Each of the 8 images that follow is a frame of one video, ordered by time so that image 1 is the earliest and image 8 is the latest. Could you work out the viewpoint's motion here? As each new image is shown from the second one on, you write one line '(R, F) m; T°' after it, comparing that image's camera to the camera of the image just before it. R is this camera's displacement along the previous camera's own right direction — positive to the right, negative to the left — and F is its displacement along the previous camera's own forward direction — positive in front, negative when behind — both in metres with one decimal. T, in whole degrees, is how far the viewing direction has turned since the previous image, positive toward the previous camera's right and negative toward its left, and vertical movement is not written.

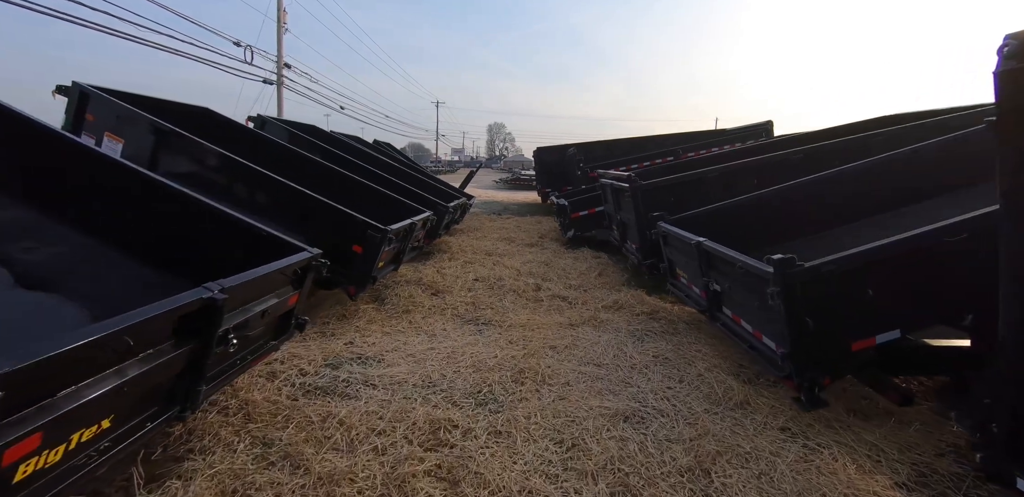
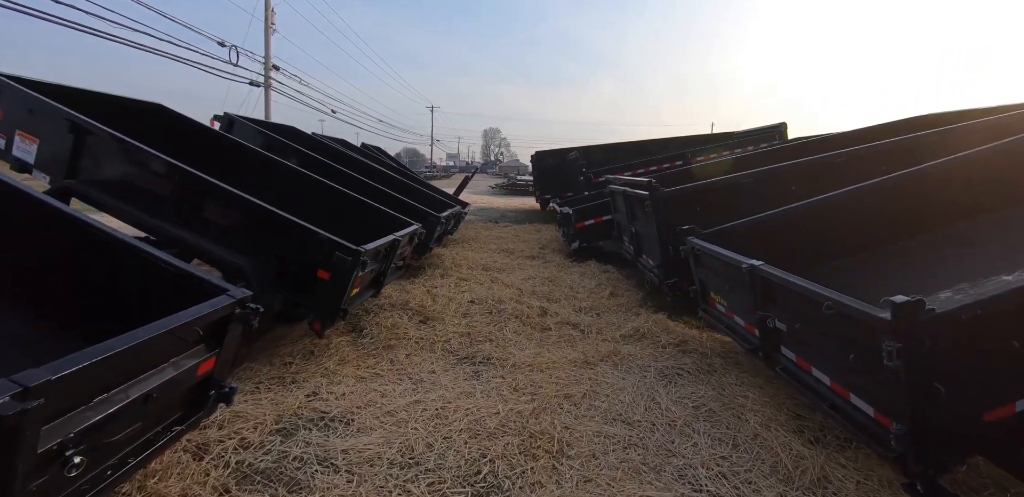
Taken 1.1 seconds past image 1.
(-0.1, +0.6) m; +1°
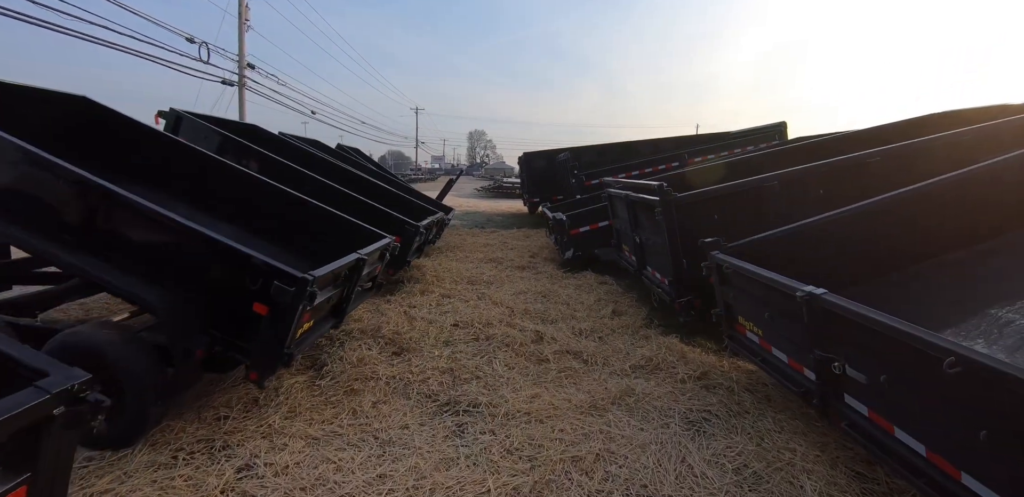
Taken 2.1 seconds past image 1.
(0.0, +0.5) m; +2°
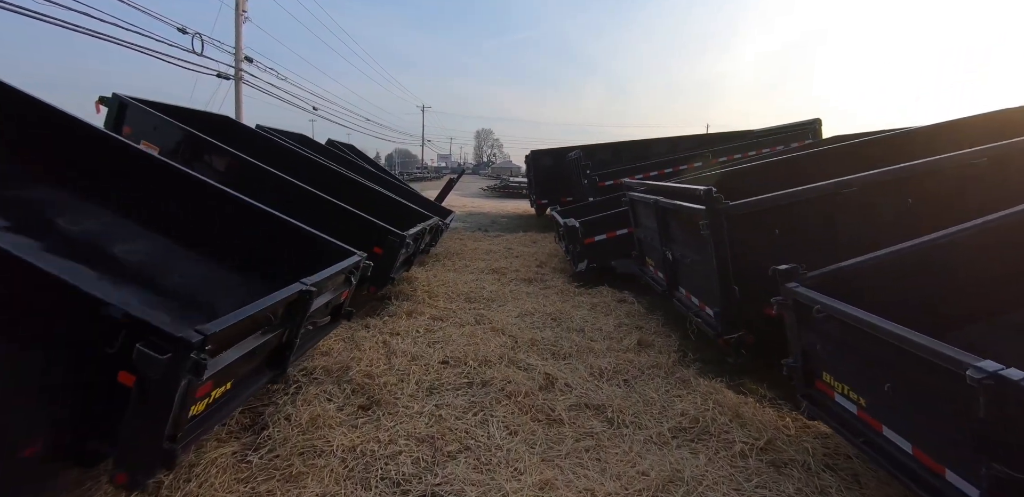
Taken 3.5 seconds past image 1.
(0.0, +0.7) m; -1°
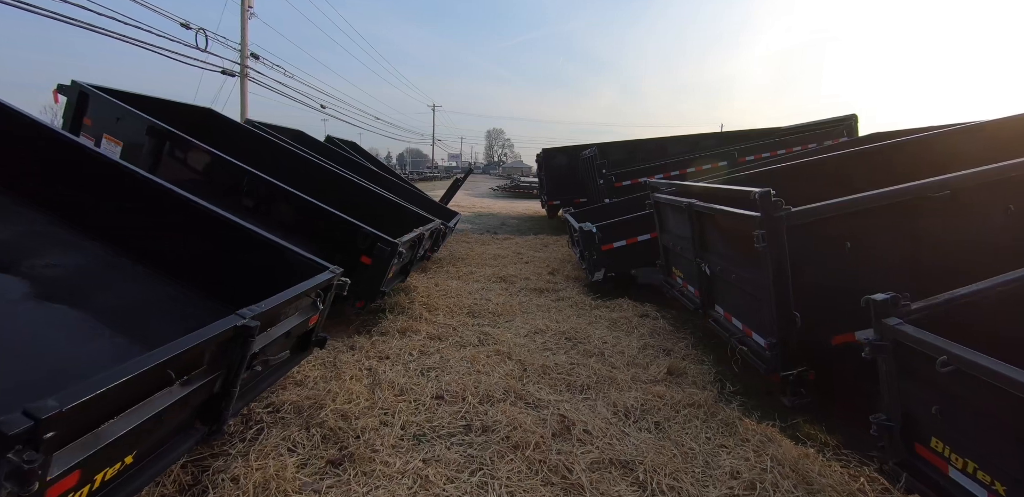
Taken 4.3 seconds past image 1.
(0.0, +0.5) m; -1°
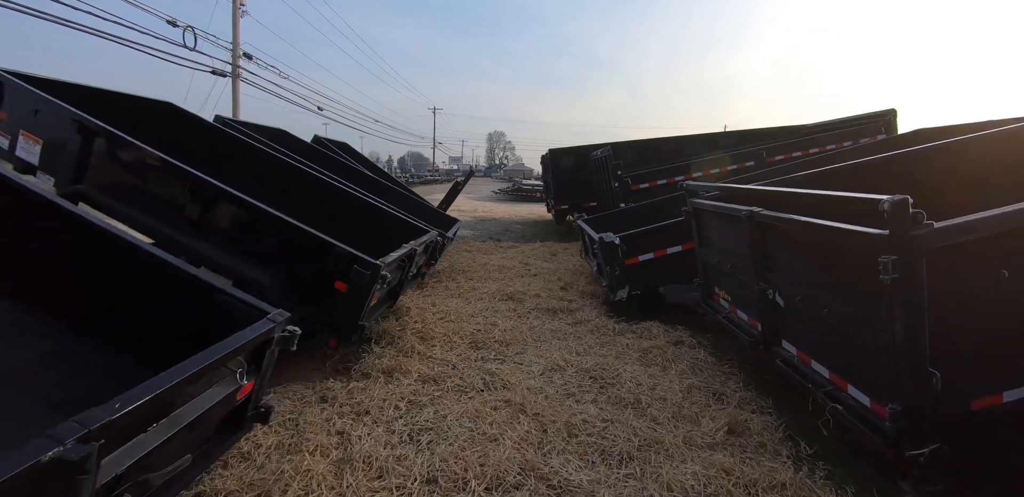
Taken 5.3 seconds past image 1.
(-0.1, +0.6) m; 0°
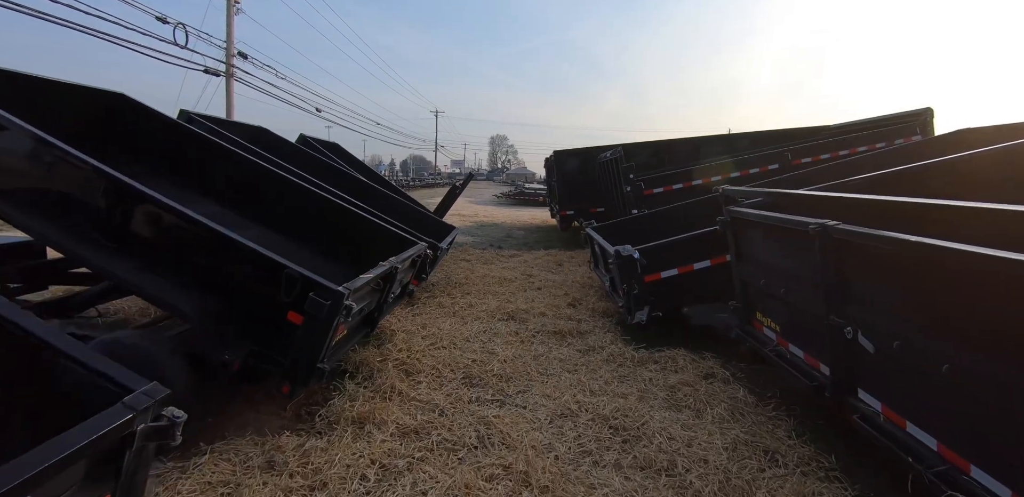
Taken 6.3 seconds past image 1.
(0.0, +0.5) m; 0°
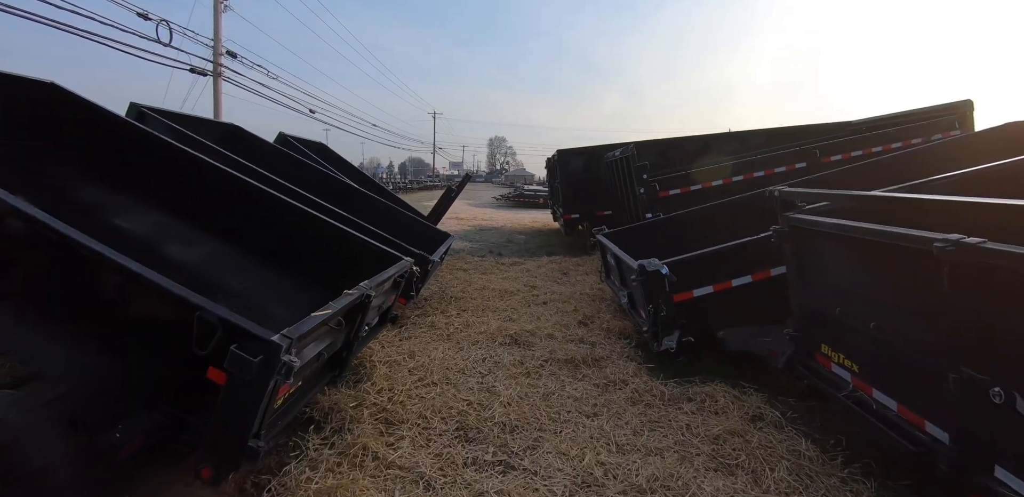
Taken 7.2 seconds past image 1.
(0.0, +0.5) m; 0°
